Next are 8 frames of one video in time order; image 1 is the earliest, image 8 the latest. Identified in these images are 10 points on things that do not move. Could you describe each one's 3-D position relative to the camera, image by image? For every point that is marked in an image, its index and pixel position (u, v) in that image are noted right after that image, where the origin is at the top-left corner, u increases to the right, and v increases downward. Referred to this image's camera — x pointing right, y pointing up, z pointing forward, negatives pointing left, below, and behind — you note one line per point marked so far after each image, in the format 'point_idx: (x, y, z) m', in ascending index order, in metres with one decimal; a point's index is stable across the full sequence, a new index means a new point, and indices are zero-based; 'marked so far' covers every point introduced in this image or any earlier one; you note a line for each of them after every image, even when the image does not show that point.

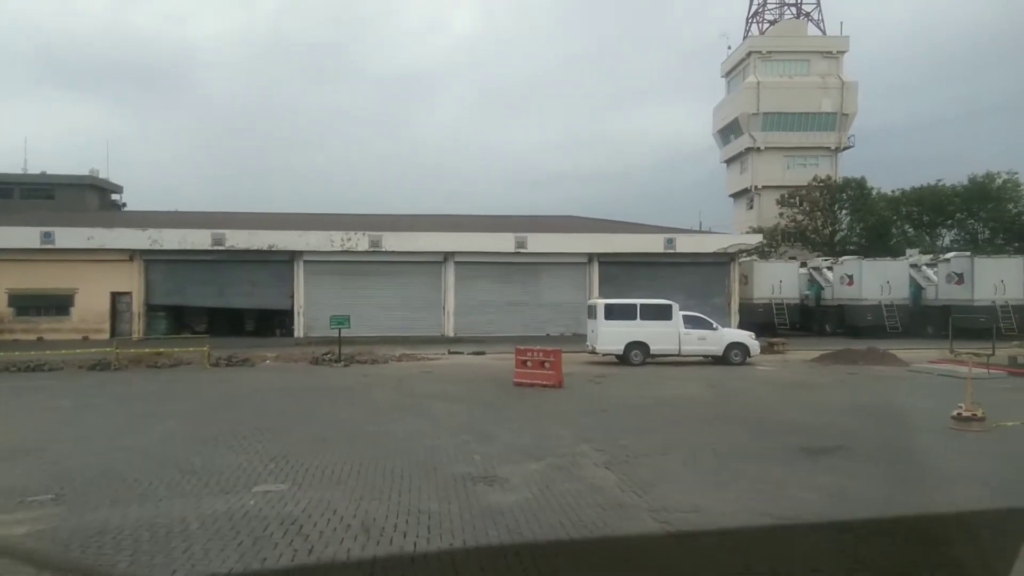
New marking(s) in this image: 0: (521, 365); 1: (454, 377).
0: (+0.2, -1.7, +16.2) m
1: (-1.3, -2.1, +18.0) m
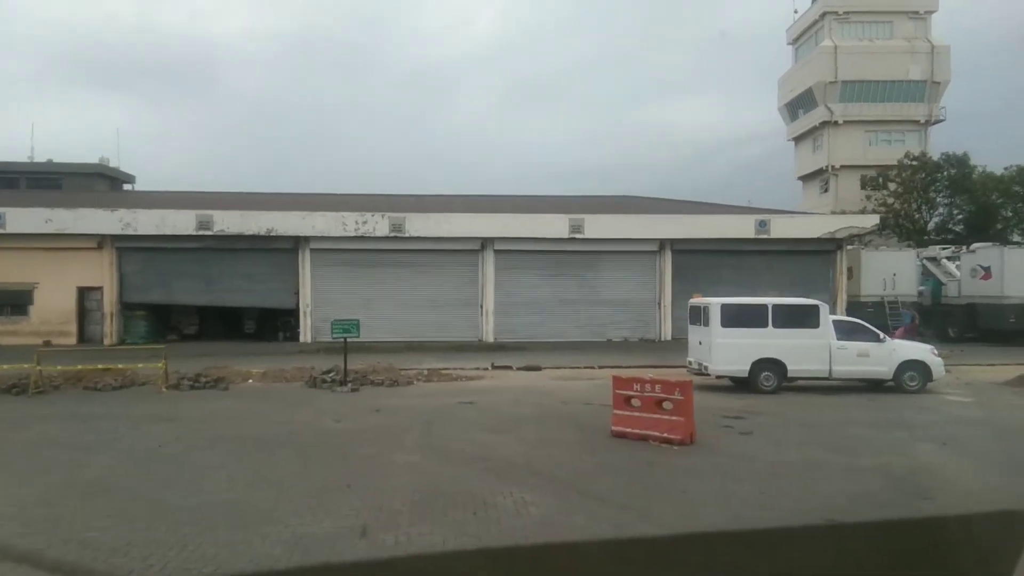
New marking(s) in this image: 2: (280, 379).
0: (+1.5, -1.6, +10.1) m
1: (0.0, -2.0, +11.9) m
2: (-5.0, -2.0, +16.4) m
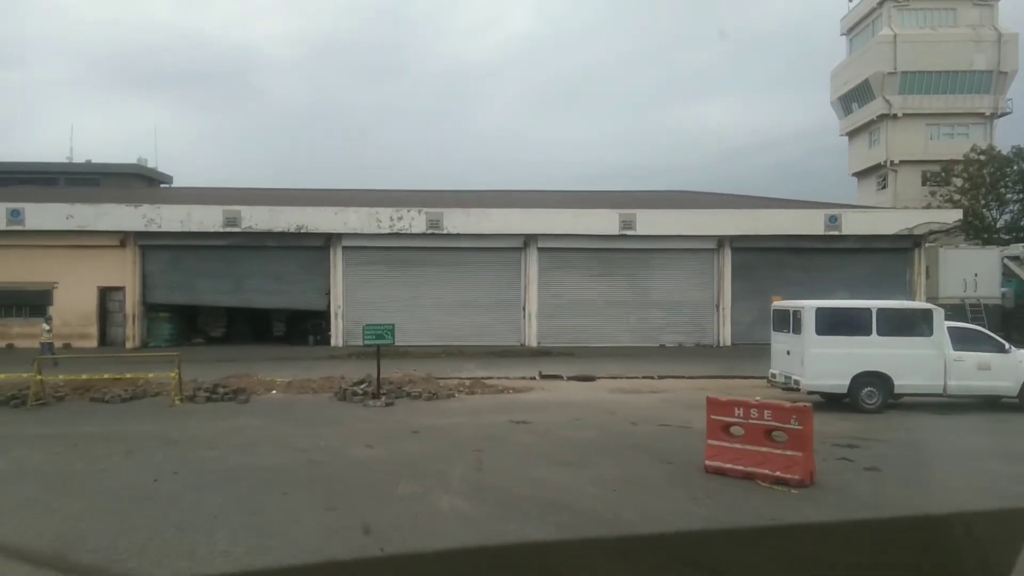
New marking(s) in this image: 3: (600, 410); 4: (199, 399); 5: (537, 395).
0: (+2.2, -1.6, +8.1) m
1: (+0.8, -2.0, +10.0) m
2: (-3.9, -2.0, +14.7) m
3: (+1.4, -2.0, +12.4) m
4: (-5.6, -2.0, +13.7) m
5: (+0.5, -2.0, +14.3) m
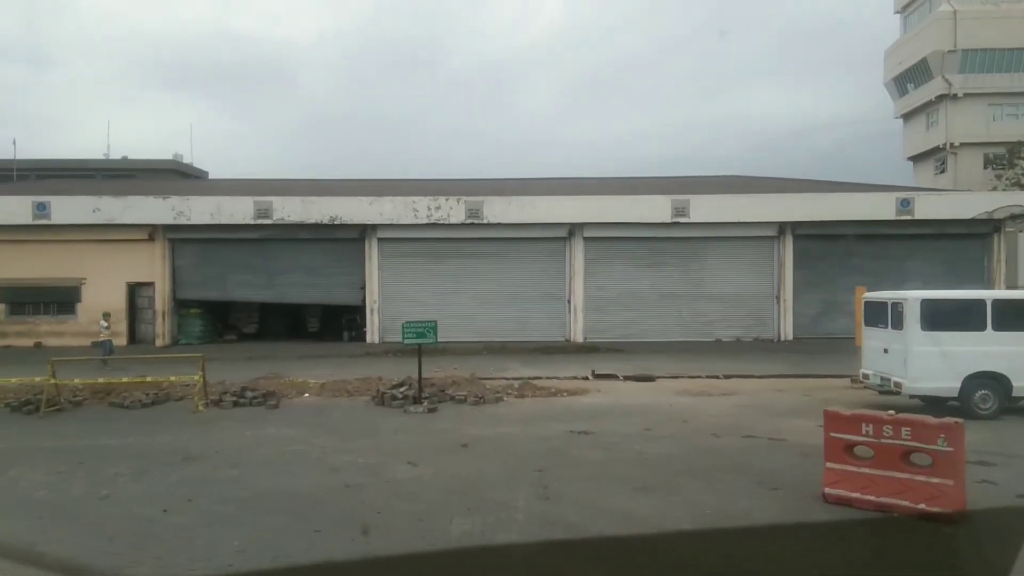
0: (+2.9, -1.5, +6.7) m
1: (+1.6, -1.9, +8.6) m
2: (-3.0, -1.9, +13.5) m
3: (+2.2, -1.8, +11.0) m
4: (-4.7, -1.9, +12.6) m
5: (+1.4, -1.9, +12.9) m
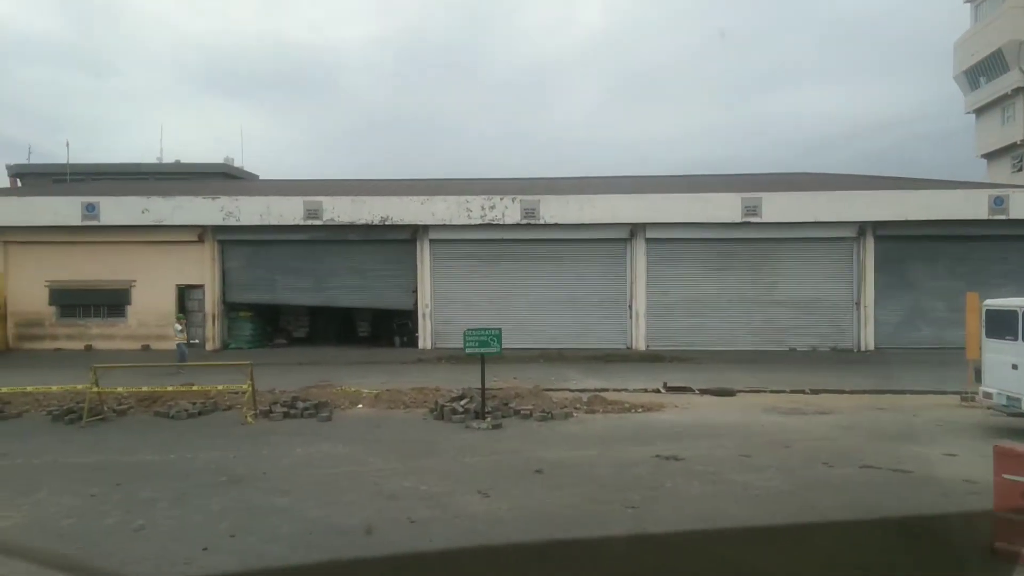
0: (+3.6, -1.5, +5.4) m
1: (+2.4, -1.9, +7.4) m
2: (-1.9, -1.9, +12.6) m
3: (+3.2, -1.9, +9.7) m
4: (-3.6, -1.9, +11.7) m
5: (+2.5, -1.9, +11.7) m
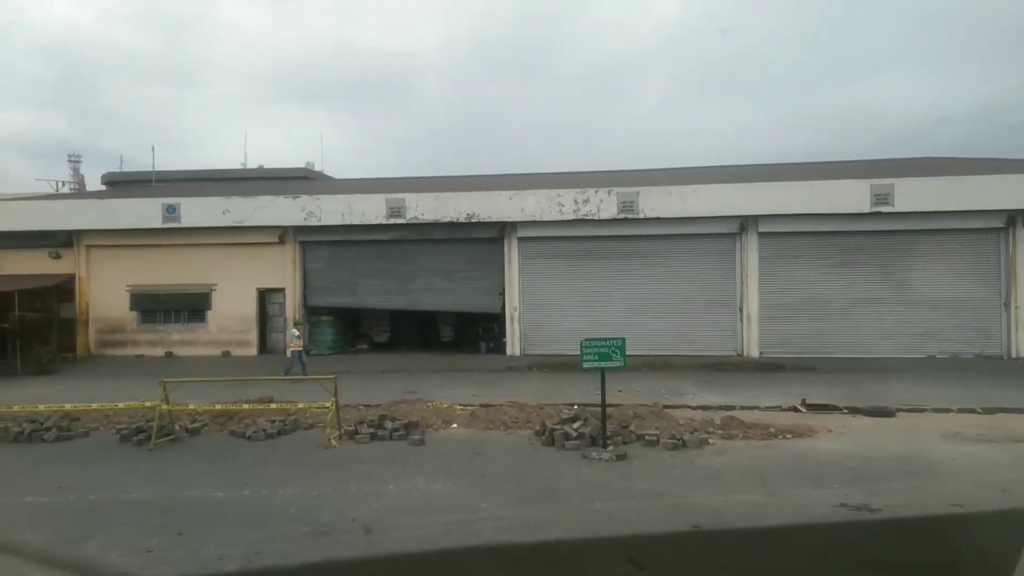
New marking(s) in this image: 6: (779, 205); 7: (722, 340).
0: (+4.5, -1.5, +3.3) m
1: (+3.6, -1.9, +5.4) m
2: (-0.2, -2.0, +11.0) m
3: (+4.6, -1.9, +7.7) m
4: (-2.0, -2.0, +10.3) m
5: (+4.0, -1.9, +9.7) m
6: (+6.6, +2.0, +19.0) m
7: (+5.4, -1.3, +20.0) m
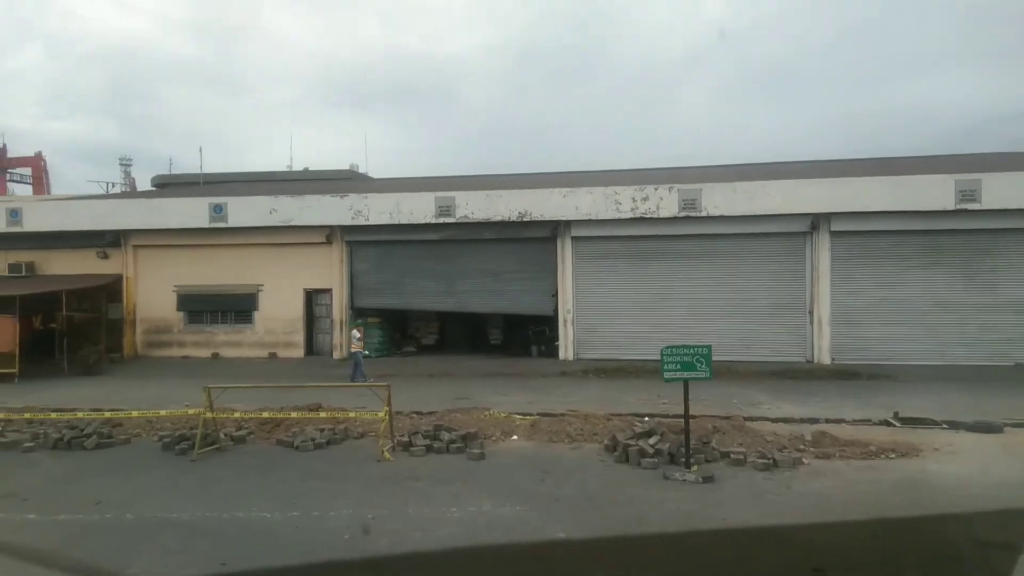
0: (+5.0, -1.5, +2.2) m
1: (+4.1, -2.0, +4.4) m
2: (+0.7, -2.0, +10.1) m
3: (+5.3, -1.9, +6.5) m
4: (-1.2, -2.0, +9.6) m
5: (+4.8, -2.0, +8.6) m
6: (+7.9, +2.0, +17.8) m
7: (+6.8, -1.4, +18.8) m
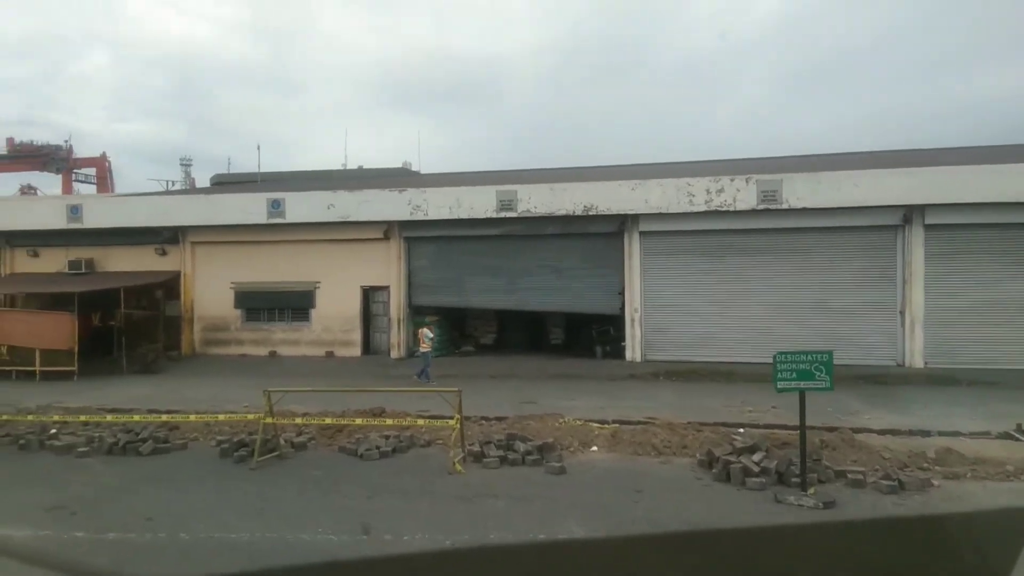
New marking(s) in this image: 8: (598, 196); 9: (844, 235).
0: (+5.4, -1.5, +1.0) m
1: (+4.7, -1.9, +3.3) m
2: (+1.6, -1.9, +9.2) m
3: (+6.0, -1.9, +5.3) m
4: (-0.2, -2.0, +8.7) m
5: (+5.7, -1.9, +7.4) m
6: (+9.4, +2.0, +16.4) m
7: (+8.3, -1.3, +17.5) m
8: (+2.1, +2.2, +18.5) m
9: (+7.6, +1.2, +17.6) m
